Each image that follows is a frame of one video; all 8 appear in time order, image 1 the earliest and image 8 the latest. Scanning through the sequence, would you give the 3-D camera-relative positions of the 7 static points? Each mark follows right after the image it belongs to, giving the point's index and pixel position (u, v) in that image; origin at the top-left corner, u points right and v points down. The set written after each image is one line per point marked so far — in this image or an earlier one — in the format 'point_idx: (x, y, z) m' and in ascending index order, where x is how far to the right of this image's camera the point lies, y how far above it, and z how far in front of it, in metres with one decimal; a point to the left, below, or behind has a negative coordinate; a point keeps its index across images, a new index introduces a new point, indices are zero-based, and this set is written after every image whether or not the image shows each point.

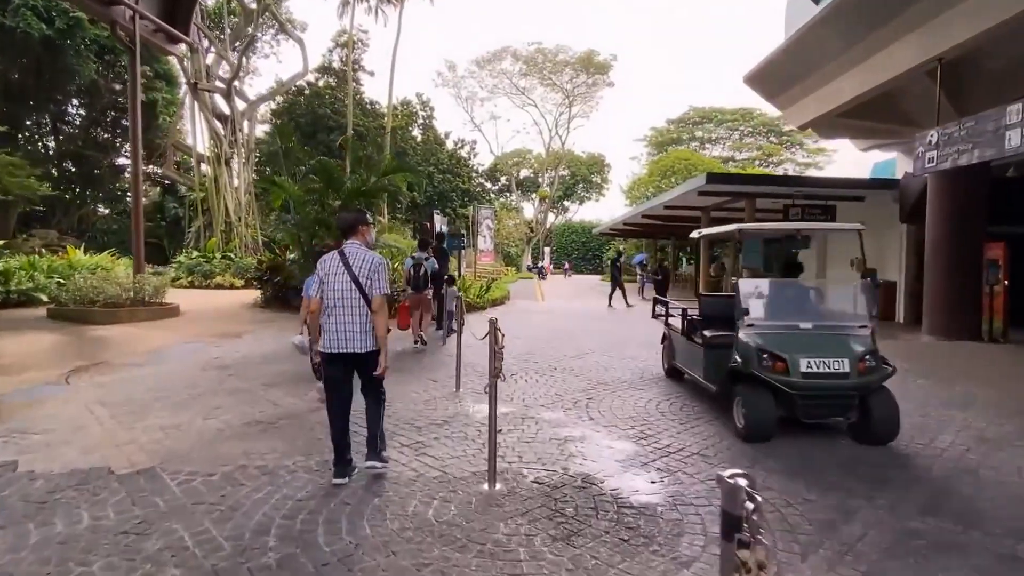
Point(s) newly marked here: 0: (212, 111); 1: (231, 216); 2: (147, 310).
0: (-9.5, +5.5, +18.5) m
1: (-8.9, +2.3, +18.5) m
2: (-6.1, -0.4, +9.7) m
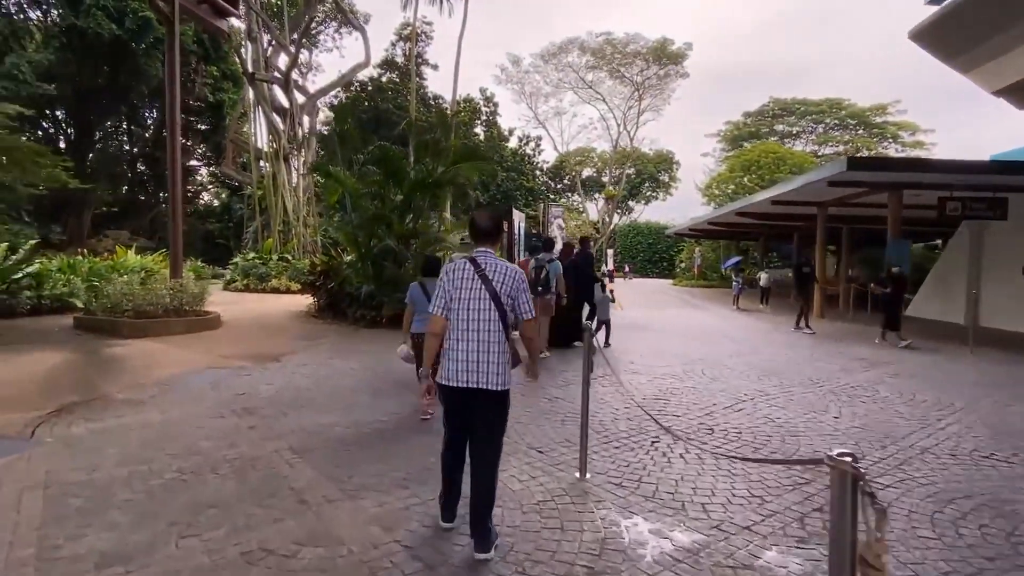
0: (-7.2, +5.4, +17.4) m
1: (-6.6, +2.2, +17.3) m
2: (-4.7, -0.5, +8.3) m
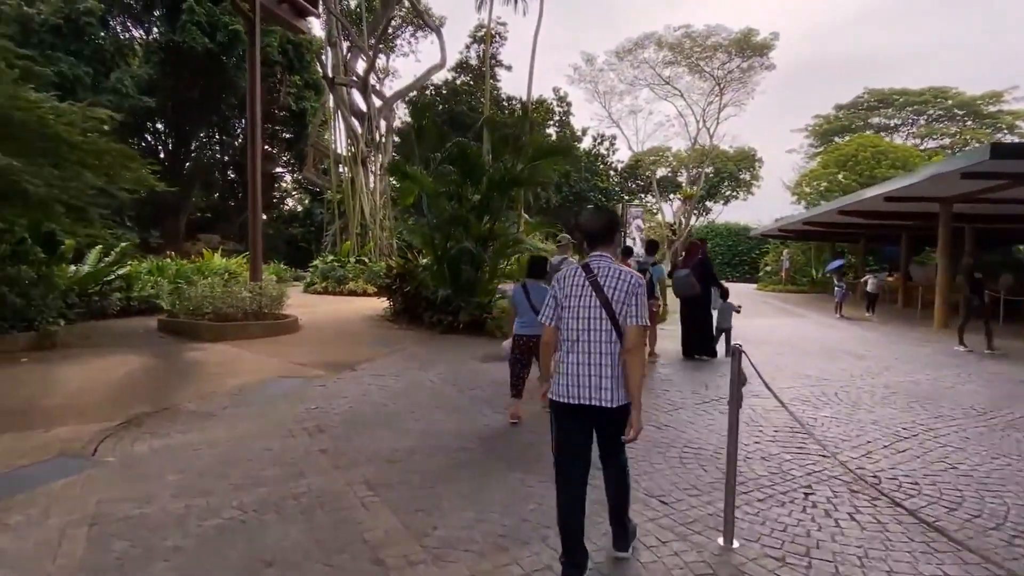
0: (-4.9, +5.4, +17.5) m
1: (-4.3, +2.1, +17.3) m
2: (-3.5, -0.5, +8.1) m
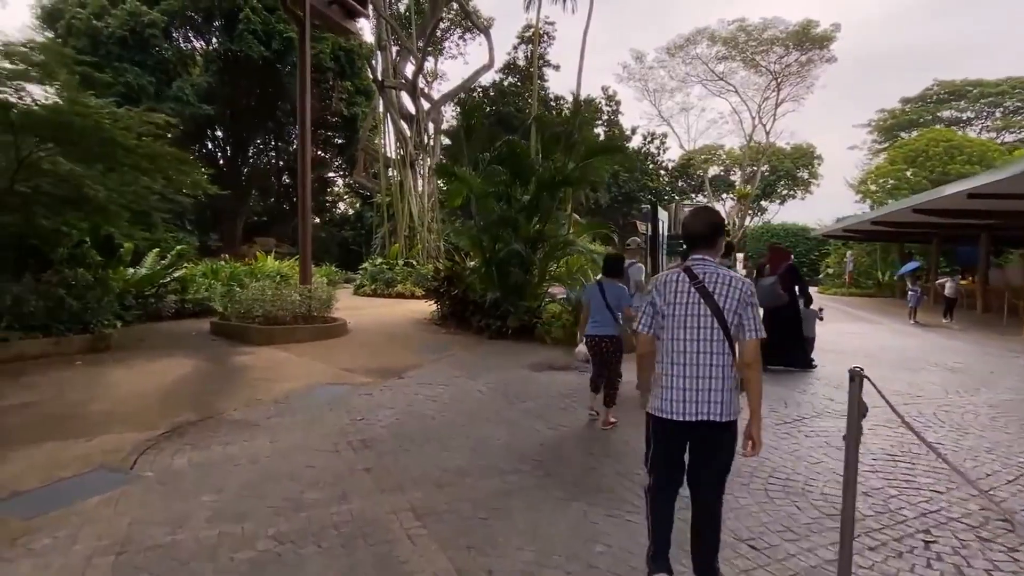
0: (-3.4, +5.3, +17.5) m
1: (-2.9, +2.0, +17.3) m
2: (-2.8, -0.5, +8.0) m
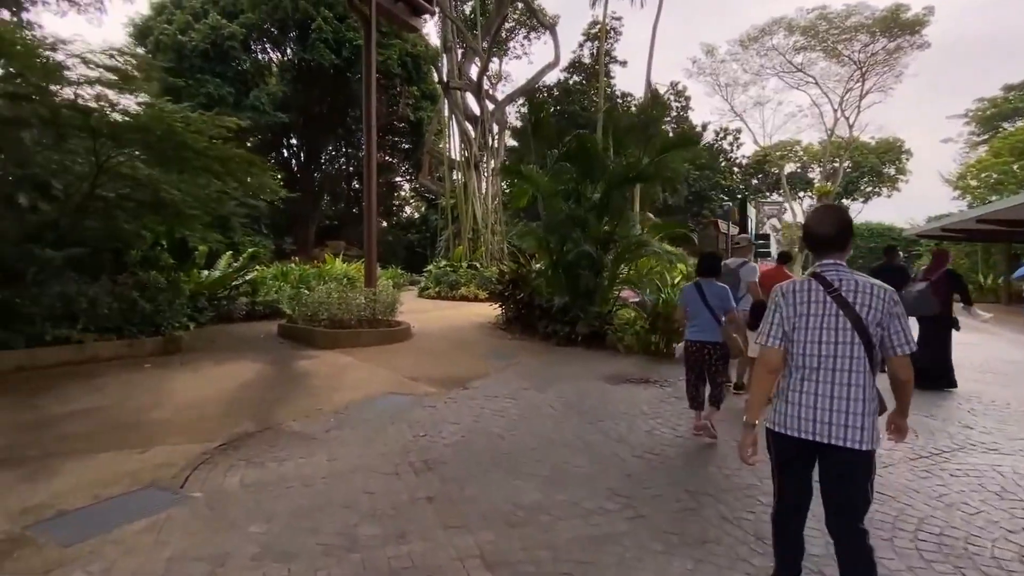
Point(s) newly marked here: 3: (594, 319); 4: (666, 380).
0: (-1.4, +5.2, +17.3) m
1: (-1.0, +1.9, +17.1) m
2: (-1.9, -0.6, +7.8) m
3: (+1.1, -0.4, +8.1) m
4: (+1.5, -0.9, +5.7) m
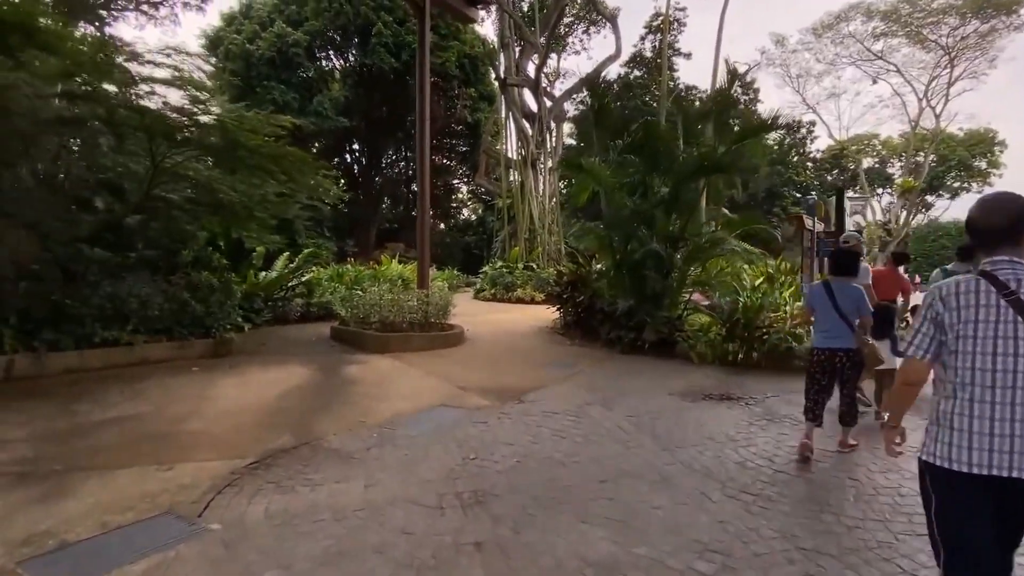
0: (+0.3, +5.2, +16.9) m
1: (+0.7, +1.9, +16.5) m
2: (-1.2, -0.6, +7.4) m
3: (+1.9, -0.5, +7.4) m
4: (+2.0, -0.9, +5.0) m
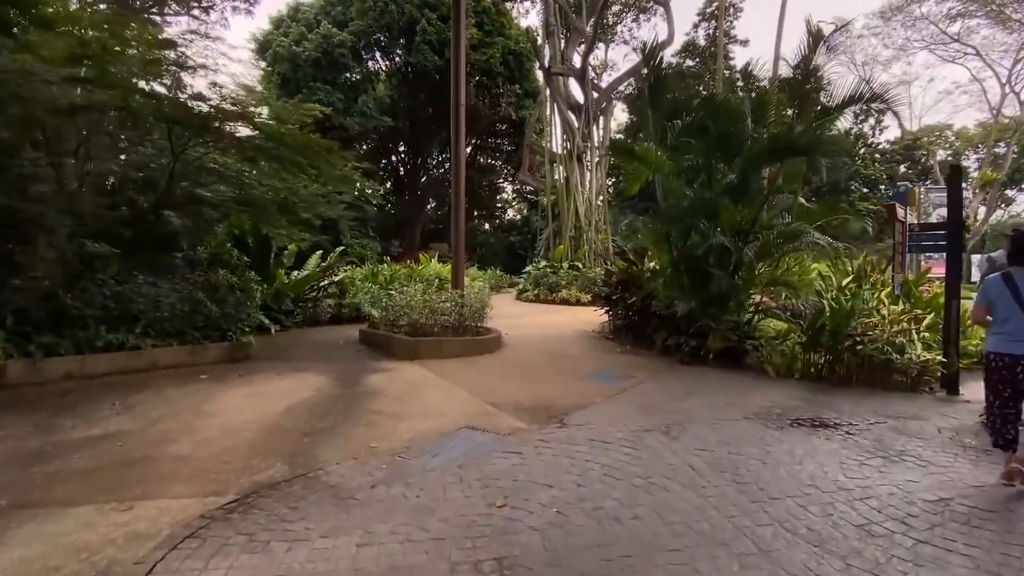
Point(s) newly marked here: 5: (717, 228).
0: (+1.5, +5.1, +16.0) m
1: (+1.9, +1.9, +15.7) m
2: (-0.7, -0.6, +6.7) m
3: (+2.4, -0.5, +6.5) m
4: (+2.3, -0.9, +4.0) m
5: (+2.4, +0.7, +6.7) m
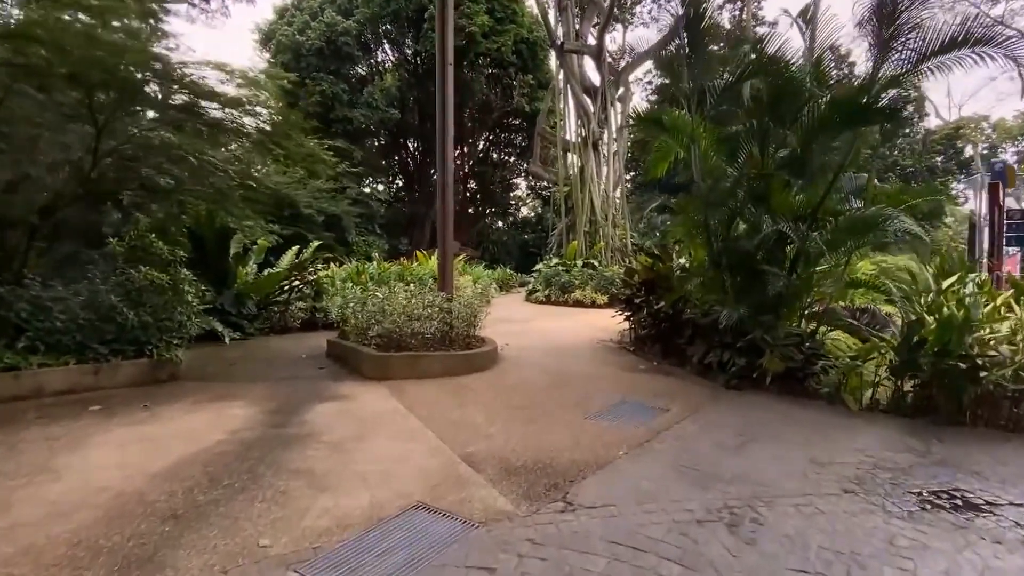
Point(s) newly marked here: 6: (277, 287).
0: (+1.7, +5.1, +14.6) m
1: (+2.1, +1.9, +14.2) m
2: (-0.7, -0.6, +5.4) m
3: (+2.4, -0.5, +5.0) m
4: (+2.2, -1.0, +2.6) m
5: (+2.3, +0.7, +5.2) m
6: (-3.1, 0.0, +7.6) m
